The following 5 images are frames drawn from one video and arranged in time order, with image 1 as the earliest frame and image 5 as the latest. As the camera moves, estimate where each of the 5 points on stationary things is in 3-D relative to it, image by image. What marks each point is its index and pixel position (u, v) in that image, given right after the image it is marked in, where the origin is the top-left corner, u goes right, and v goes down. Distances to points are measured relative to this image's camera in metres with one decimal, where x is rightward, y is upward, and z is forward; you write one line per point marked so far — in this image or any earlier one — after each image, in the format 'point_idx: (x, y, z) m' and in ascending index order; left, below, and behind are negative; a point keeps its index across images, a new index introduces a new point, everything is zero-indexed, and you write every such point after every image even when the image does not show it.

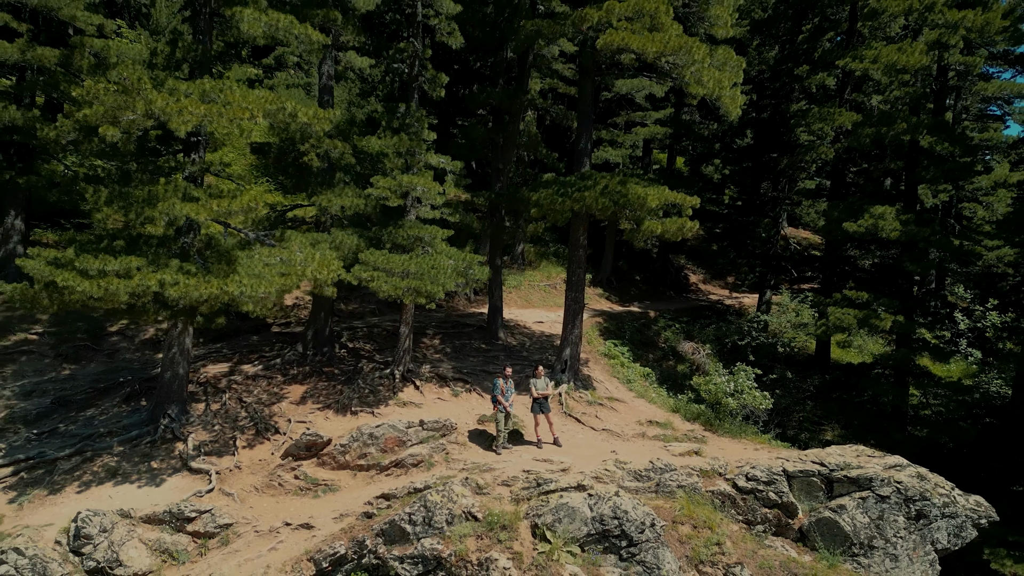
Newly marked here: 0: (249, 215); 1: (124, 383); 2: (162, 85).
0: (-3.1, +0.9, +9.0) m
1: (-5.6, -1.5, +11.3) m
2: (-3.9, +2.3, +8.7) m
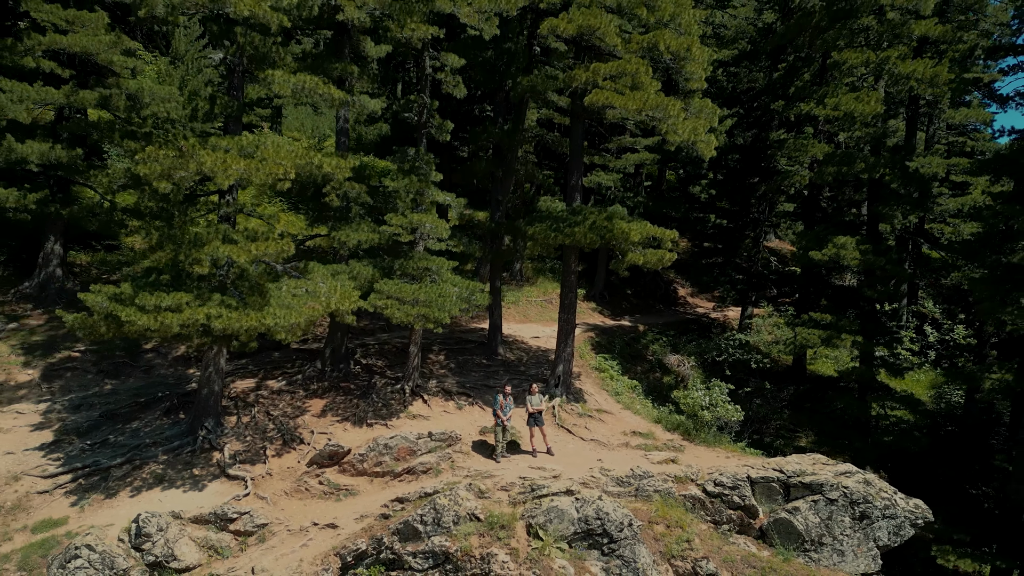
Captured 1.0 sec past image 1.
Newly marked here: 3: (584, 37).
0: (-3.1, +0.5, +10.3) m
1: (-5.7, -1.9, +12.6) m
2: (-3.9, +1.9, +10.0) m
3: (+1.0, +3.7, +11.5) m
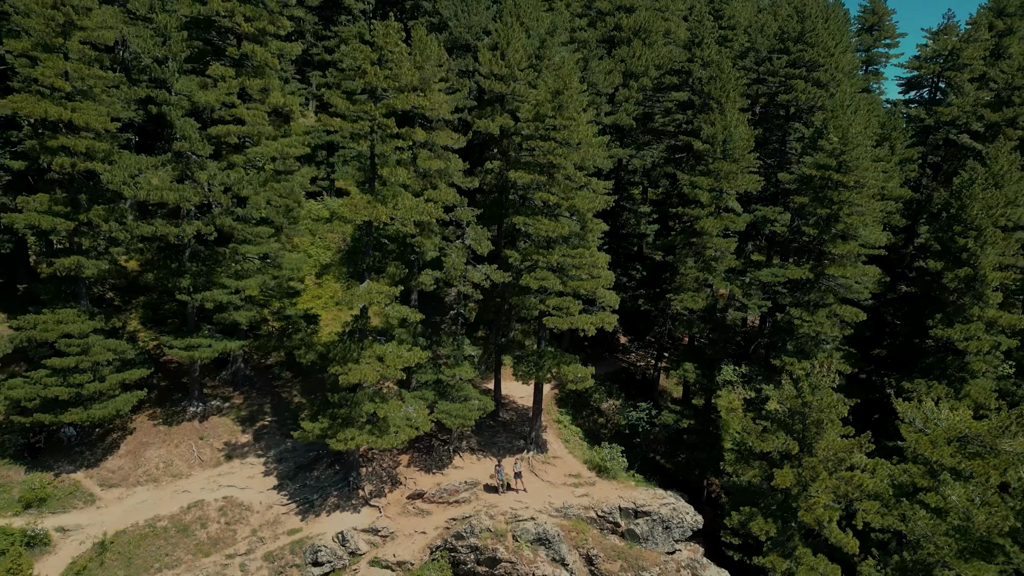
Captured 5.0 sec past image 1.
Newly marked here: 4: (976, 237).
0: (-3.3, -3.2, +21.3) m
1: (-5.8, -5.2, +23.8) m
2: (-4.1, -1.8, +20.8) m
3: (+0.9, +0.2, +22.0) m
4: (+11.7, +1.3, +19.4) m
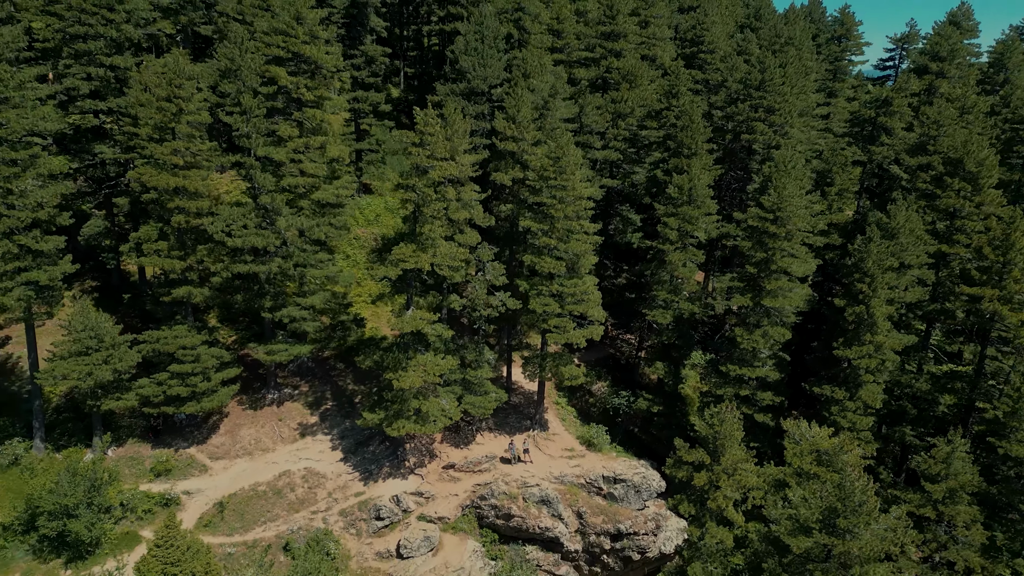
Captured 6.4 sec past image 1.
0: (-2.9, -4.1, +28.1) m
1: (-5.5, -5.8, +30.8) m
2: (-3.7, -2.8, +27.5) m
3: (+1.2, -0.7, +28.6) m
4: (+12.1, +0.2, +25.8) m
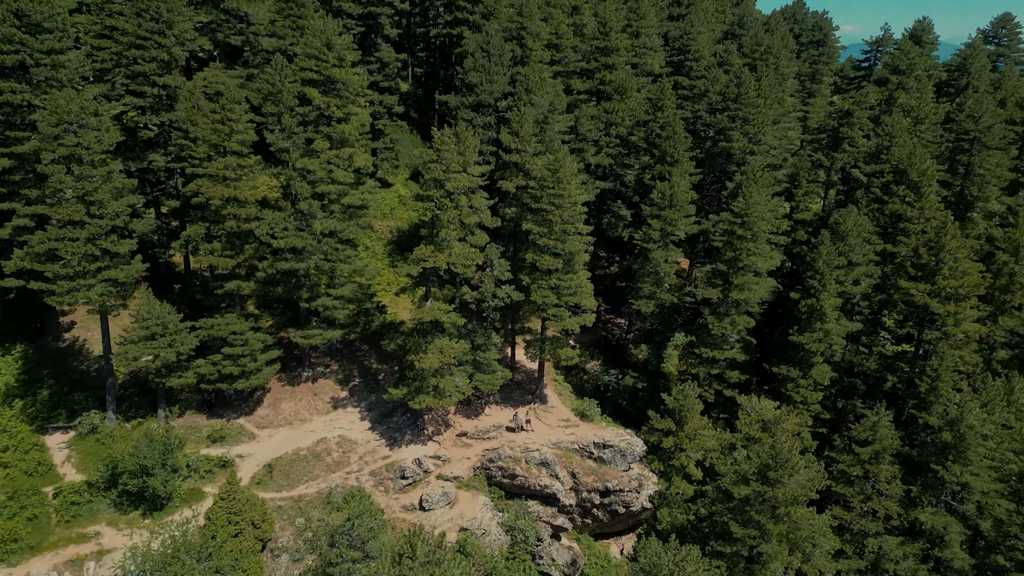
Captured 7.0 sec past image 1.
0: (-2.7, -3.8, +32.8) m
1: (-5.3, -5.5, +35.6) m
2: (-3.5, -2.5, +32.2) m
3: (+1.4, -0.4, +33.2) m
4: (+12.3, +0.4, +30.4) m
